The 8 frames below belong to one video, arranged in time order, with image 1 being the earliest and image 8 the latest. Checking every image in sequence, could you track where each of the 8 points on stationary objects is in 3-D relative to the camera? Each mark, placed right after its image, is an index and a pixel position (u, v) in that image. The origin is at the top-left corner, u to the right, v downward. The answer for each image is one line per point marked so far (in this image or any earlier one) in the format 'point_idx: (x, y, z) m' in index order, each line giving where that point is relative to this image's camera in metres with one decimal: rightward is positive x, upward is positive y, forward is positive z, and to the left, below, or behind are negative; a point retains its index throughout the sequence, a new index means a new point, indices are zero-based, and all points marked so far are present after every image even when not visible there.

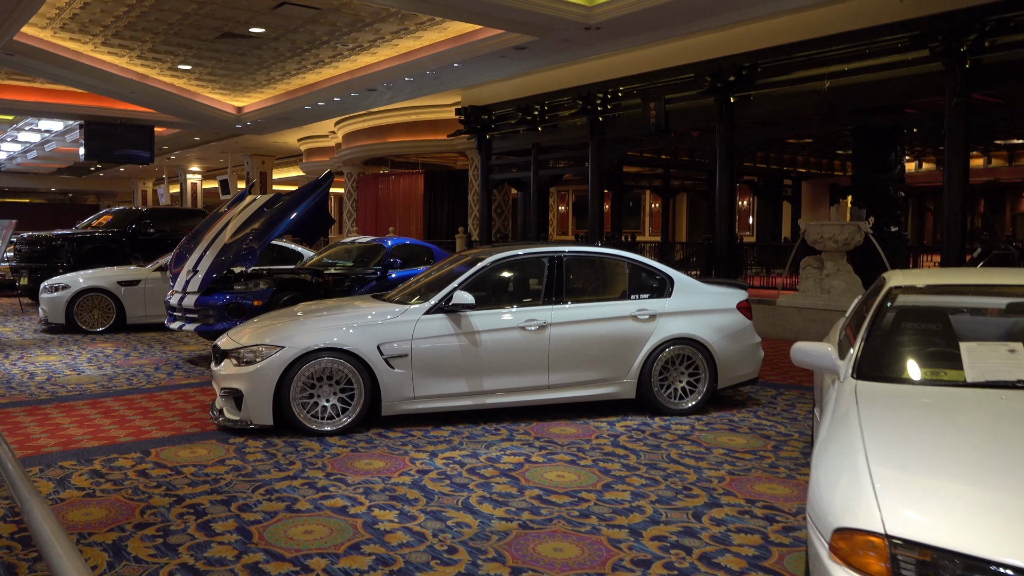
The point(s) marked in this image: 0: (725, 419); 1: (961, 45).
0: (+1.7, -1.0, +6.7) m
1: (+5.5, +3.0, +10.5) m
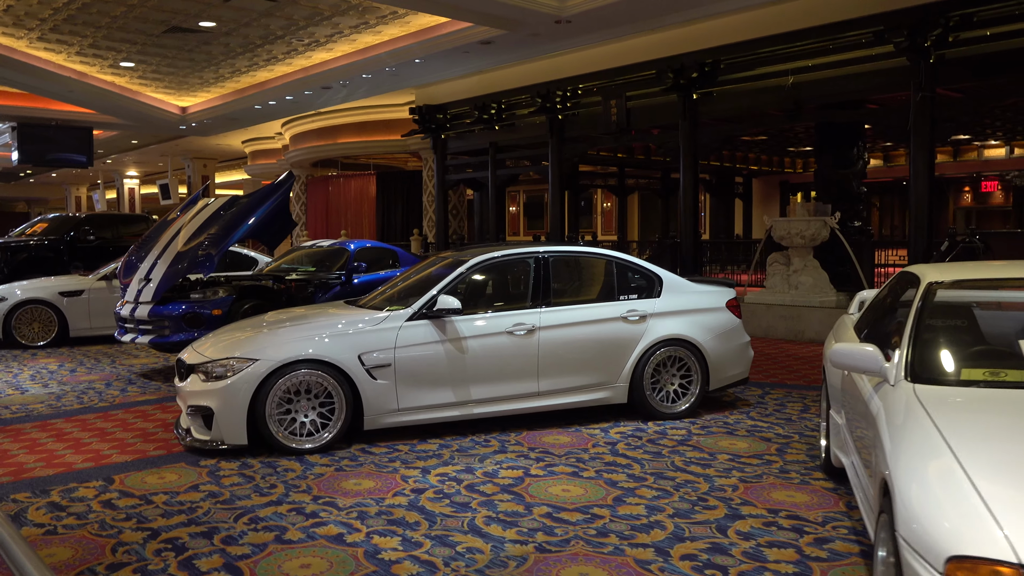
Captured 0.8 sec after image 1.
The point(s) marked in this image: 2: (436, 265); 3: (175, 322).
0: (+1.6, -1.0, +6.5) m
1: (+5.1, +3.1, +10.5) m
2: (-0.7, +0.1, +6.8) m
3: (-3.3, -0.3, +8.4) m
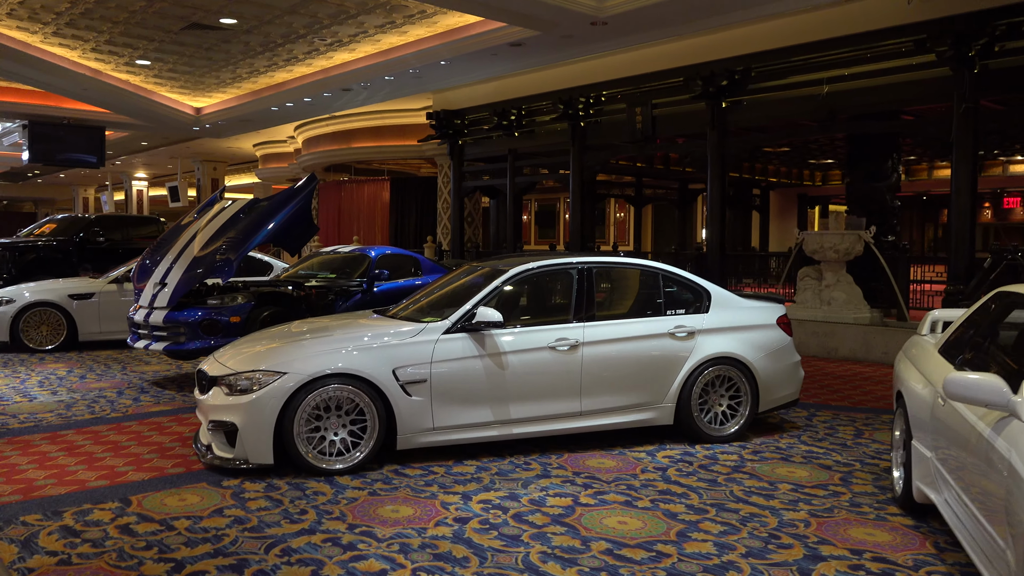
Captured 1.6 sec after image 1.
0: (+1.9, -1.1, +6.1) m
1: (+5.4, +2.8, +10.1) m
2: (-0.4, +0.1, +6.4) m
3: (-3.0, -0.4, +8.1) m
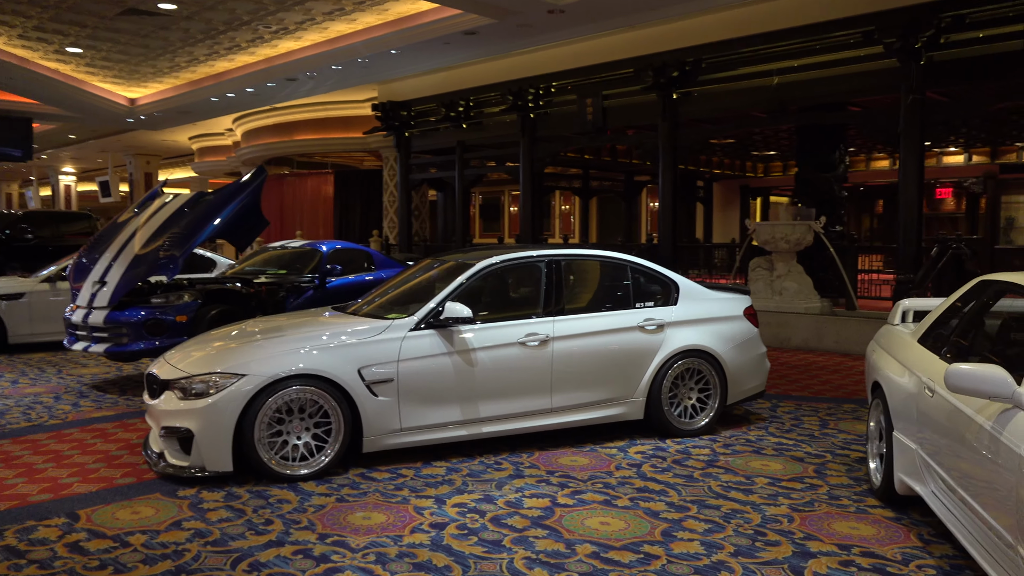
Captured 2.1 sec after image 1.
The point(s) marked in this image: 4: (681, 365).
0: (+1.6, -1.1, +6.1) m
1: (+4.9, +3.0, +10.3) m
2: (-0.6, +0.1, +6.2) m
3: (-3.4, -0.4, +7.7) m
4: (+1.2, -0.6, +6.1) m
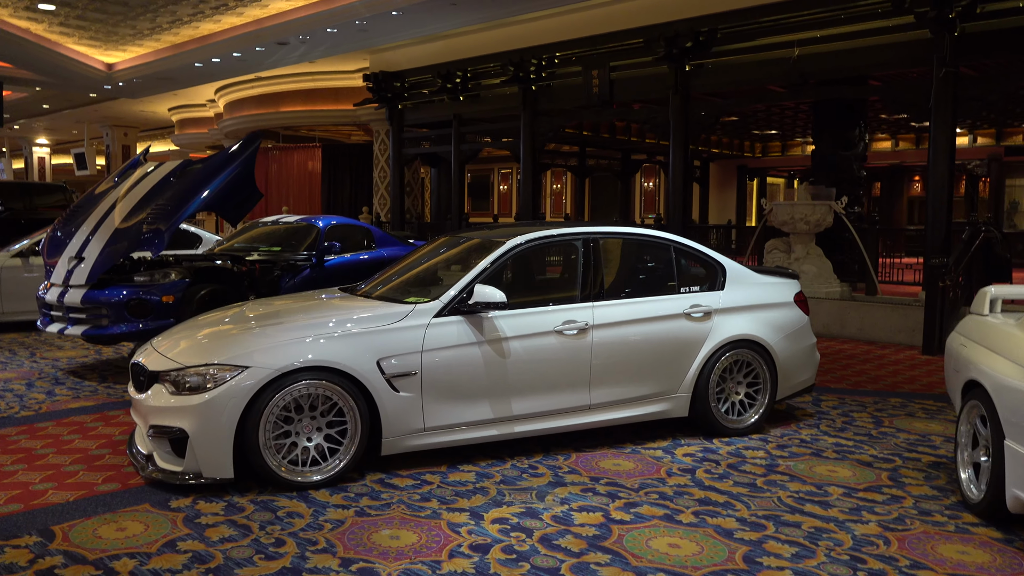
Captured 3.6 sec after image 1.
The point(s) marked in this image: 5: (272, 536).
0: (+1.8, -1.0, +5.5) m
1: (+5.0, +3.2, +9.7) m
2: (-0.4, +0.2, +5.5) m
3: (-3.2, -0.2, +7.0) m
4: (+1.4, -0.4, +5.5) m
5: (-1.0, -1.1, +3.7) m
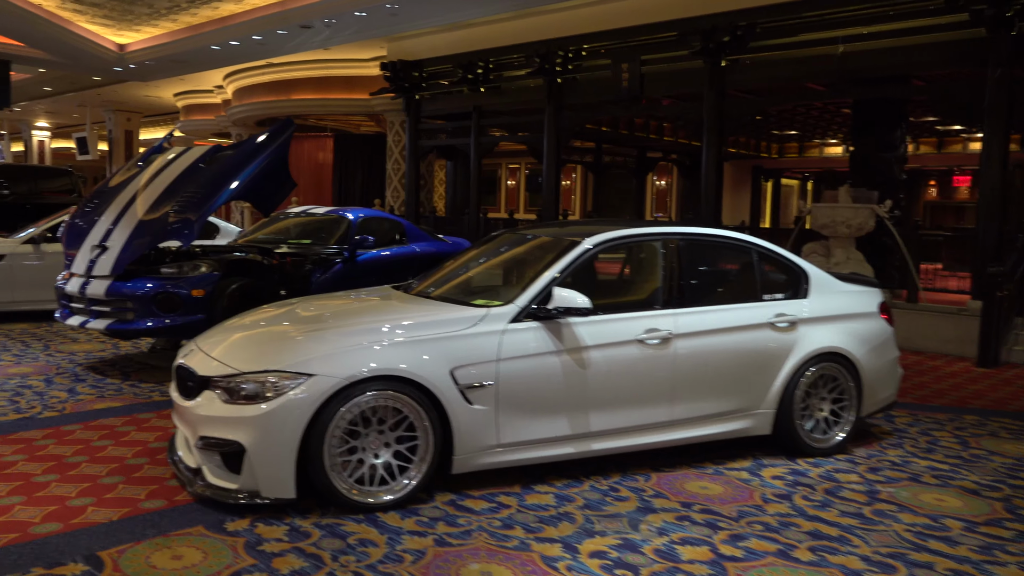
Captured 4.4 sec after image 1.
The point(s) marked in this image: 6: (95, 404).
0: (+2.2, -1.0, +5.1) m
1: (+5.5, +3.0, +9.3) m
2: (0.0, +0.2, +5.1) m
3: (-2.8, -0.1, +6.5) m
4: (+1.8, -0.5, +5.1) m
5: (-0.6, -1.1, +3.3) m
6: (-2.9, -0.8, +5.8) m
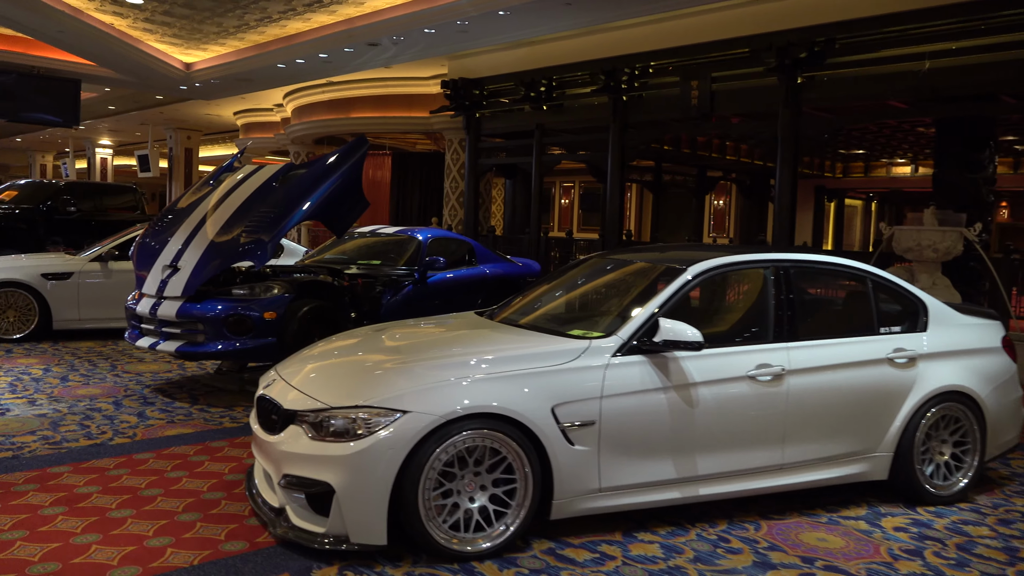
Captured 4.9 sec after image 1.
0: (+2.7, -1.2, +4.6) m
1: (+6.2, +2.7, +8.7) m
2: (+0.5, +0.1, +4.8) m
3: (-2.2, -0.3, +6.4) m
4: (+2.3, -0.7, +4.7) m
5: (-0.2, -1.2, +3.0) m
6: (-2.3, -0.9, +5.7) m
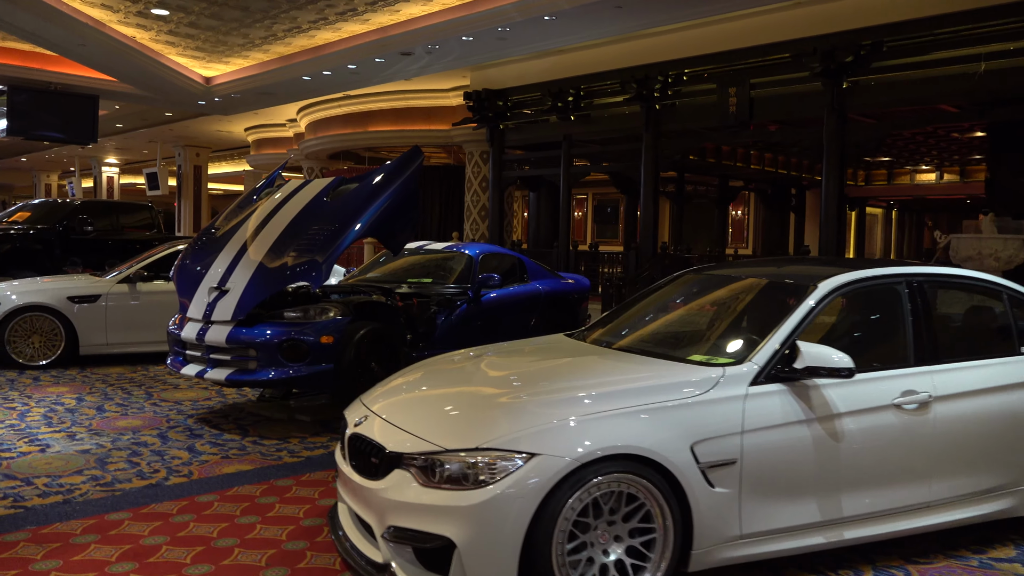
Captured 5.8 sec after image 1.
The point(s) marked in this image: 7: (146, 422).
0: (+3.3, -1.3, +4.2) m
1: (+6.7, +2.7, +8.4) m
2: (+1.0, 0.0, +4.4) m
3: (-1.7, -0.4, +5.9) m
4: (+2.9, -0.7, +4.2) m
5: (+0.3, -1.3, +2.5) m
6: (-1.8, -1.1, +5.2) m
7: (-2.8, -1.0, +6.4) m
